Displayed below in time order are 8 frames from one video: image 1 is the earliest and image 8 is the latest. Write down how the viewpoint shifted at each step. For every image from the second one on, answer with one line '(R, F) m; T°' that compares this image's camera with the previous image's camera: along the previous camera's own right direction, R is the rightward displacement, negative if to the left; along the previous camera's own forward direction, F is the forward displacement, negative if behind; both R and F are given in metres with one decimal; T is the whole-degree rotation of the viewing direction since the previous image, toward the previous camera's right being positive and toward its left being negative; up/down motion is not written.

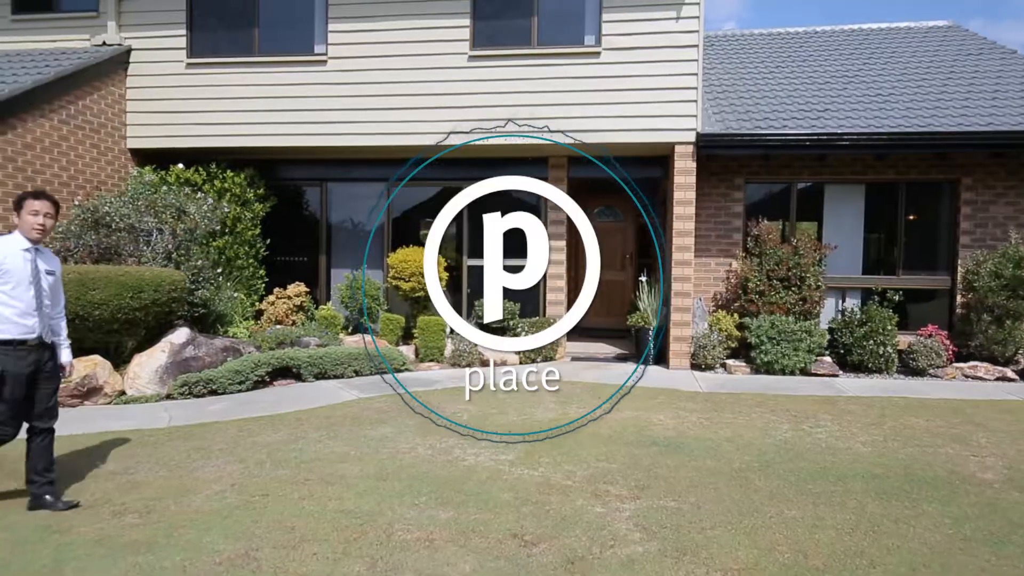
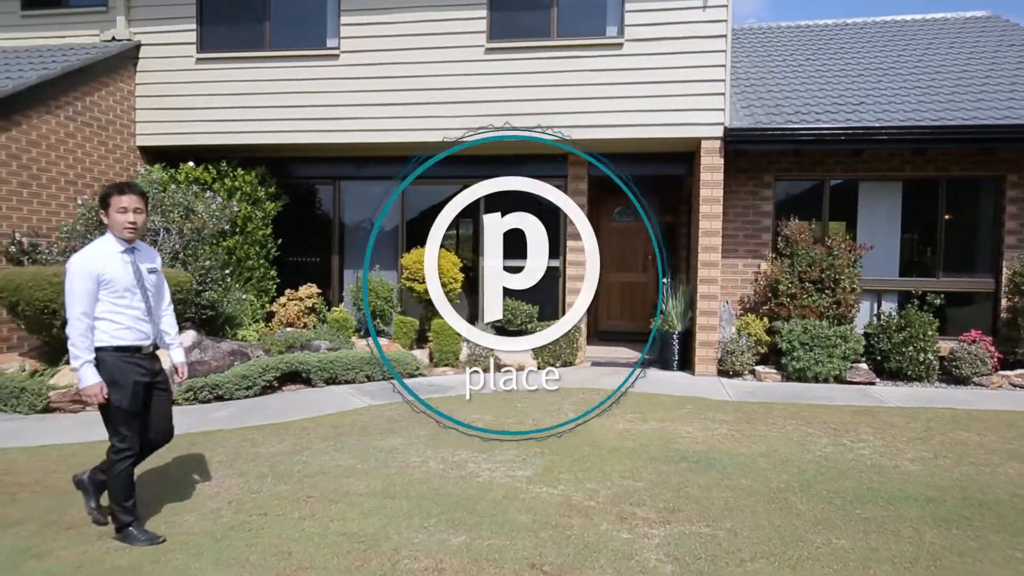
(0.0, +0.4) m; -1°
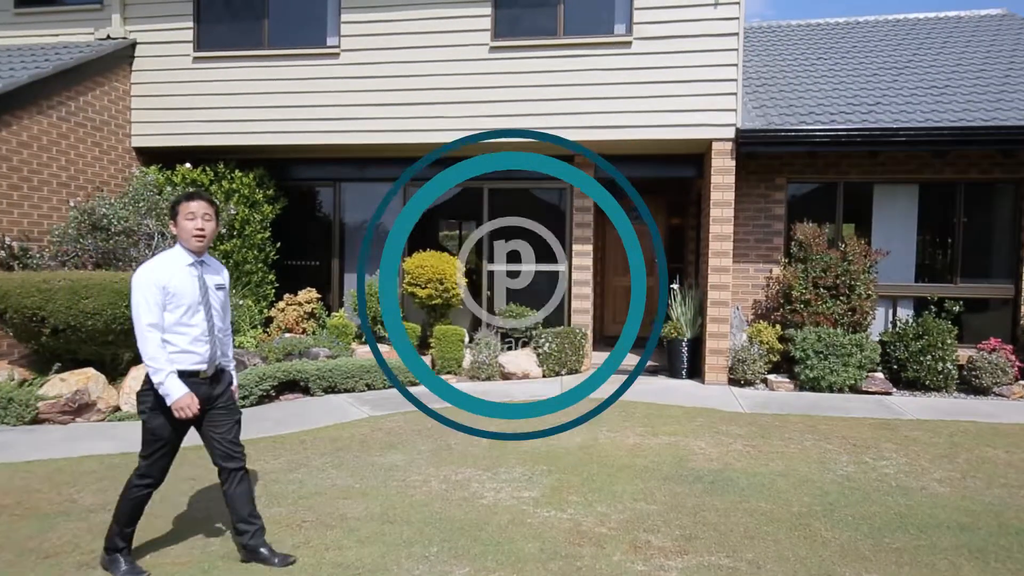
(0.0, +0.2) m; 0°
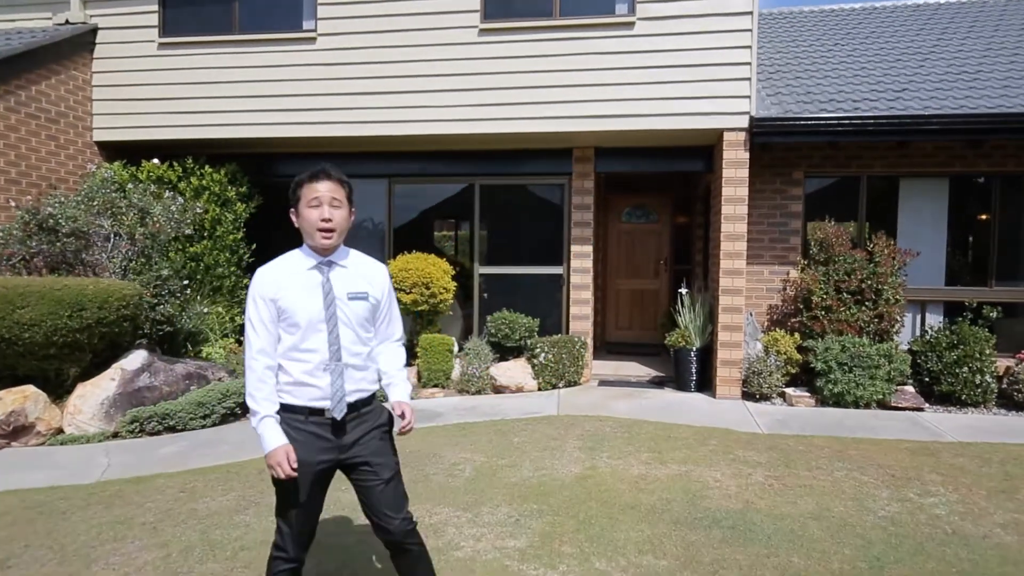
(+0.1, +0.7) m; 0°
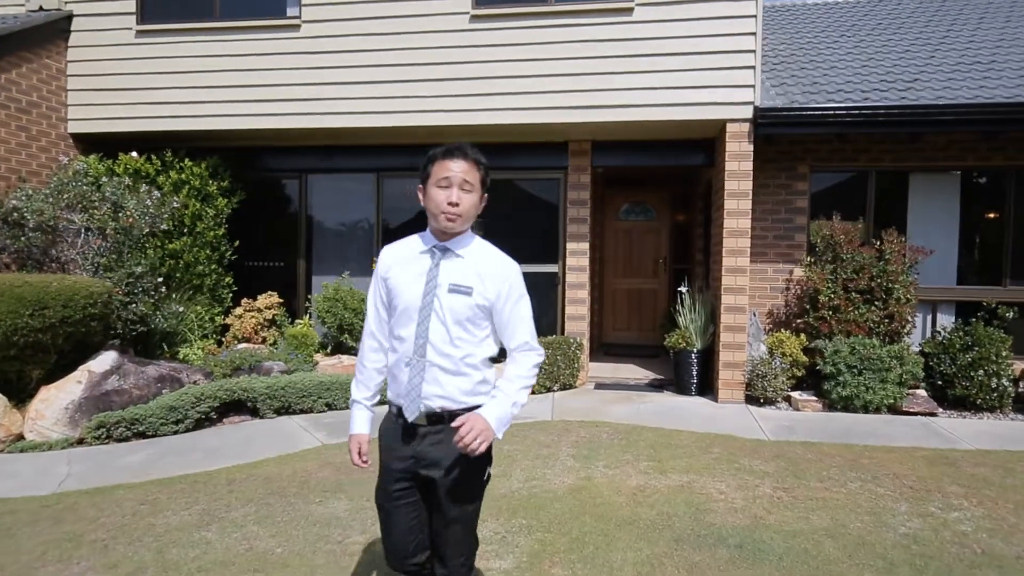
(+0.1, +0.4) m; 0°
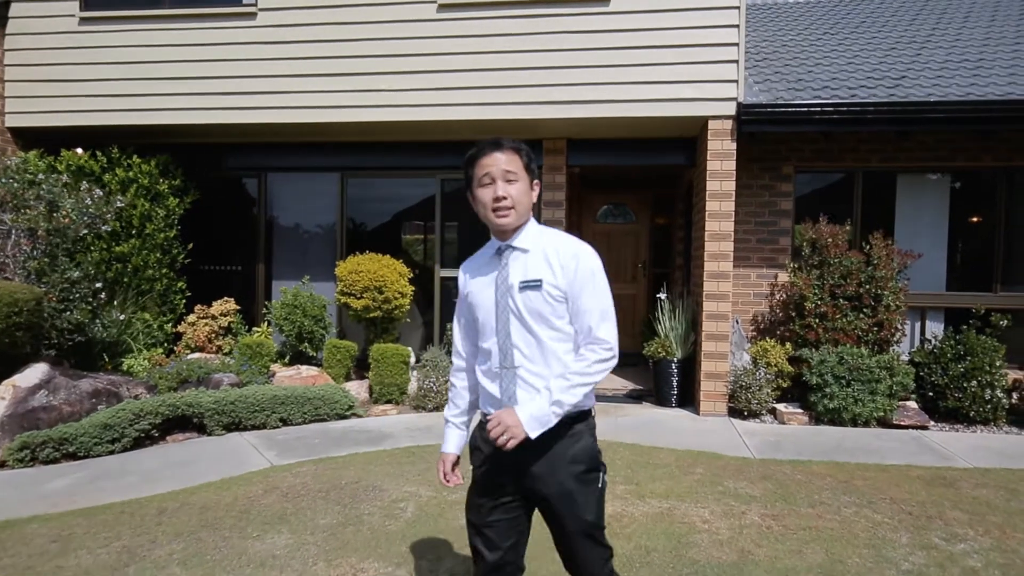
(+0.1, +0.4) m; +2°
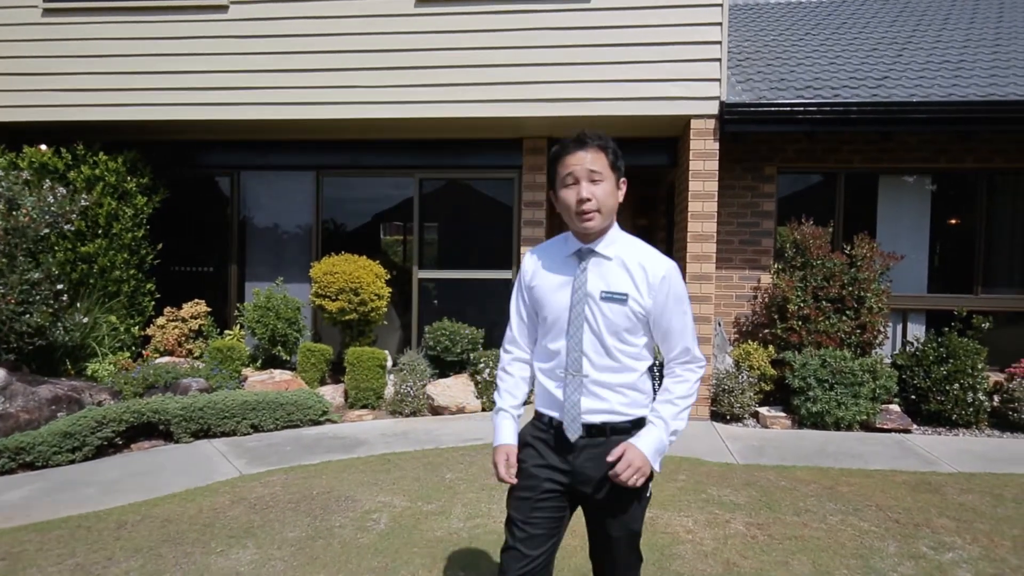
(0.0, +0.1) m; +1°
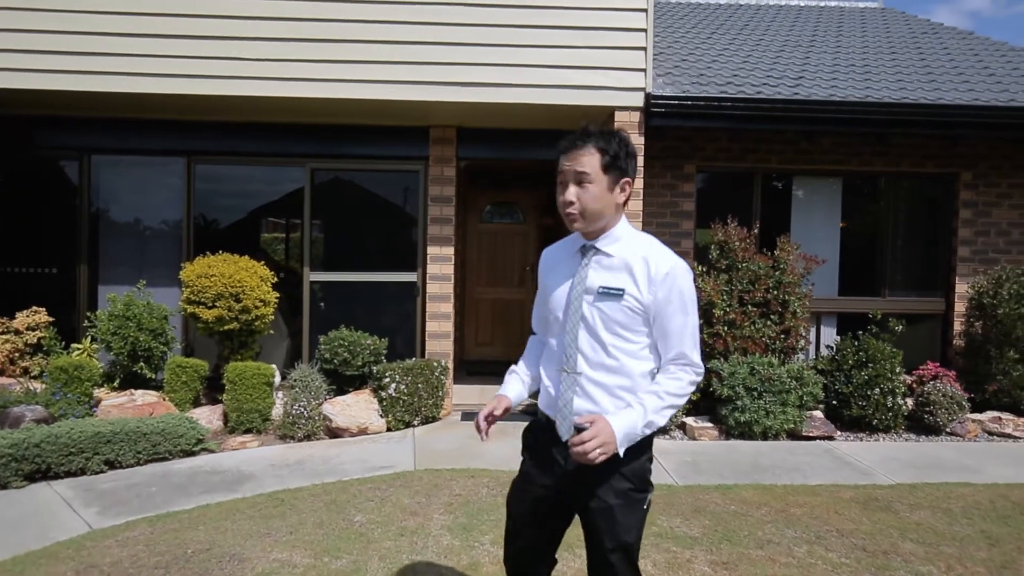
(-0.2, +0.7) m; +9°
